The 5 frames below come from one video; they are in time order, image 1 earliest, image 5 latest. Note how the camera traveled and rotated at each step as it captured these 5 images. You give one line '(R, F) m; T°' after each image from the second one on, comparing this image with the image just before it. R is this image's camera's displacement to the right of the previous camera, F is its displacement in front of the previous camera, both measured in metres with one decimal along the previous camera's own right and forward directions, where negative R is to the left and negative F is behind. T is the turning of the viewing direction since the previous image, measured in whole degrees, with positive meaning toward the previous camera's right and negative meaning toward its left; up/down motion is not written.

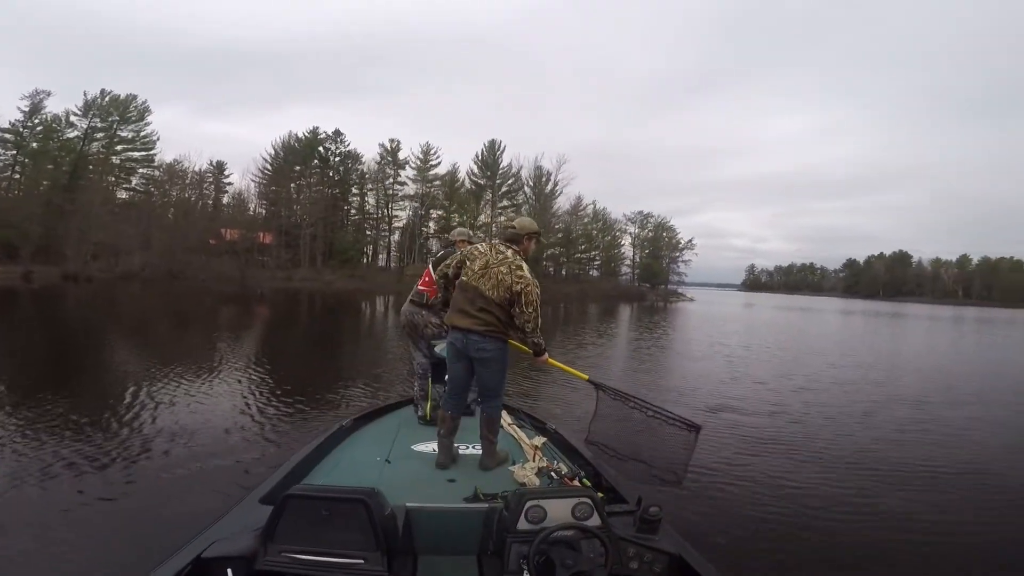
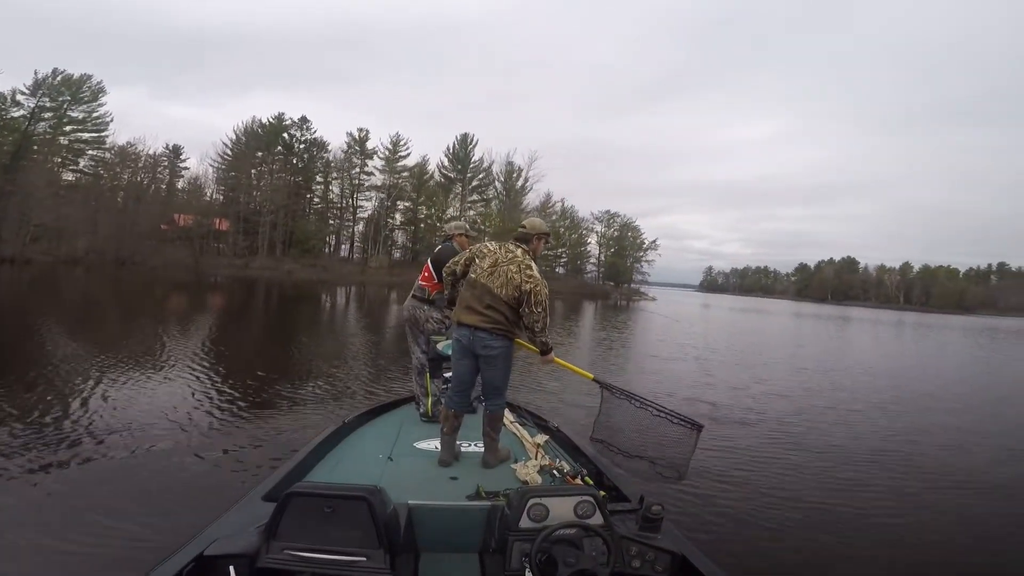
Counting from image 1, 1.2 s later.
(-0.7, 0.0) m; +1°
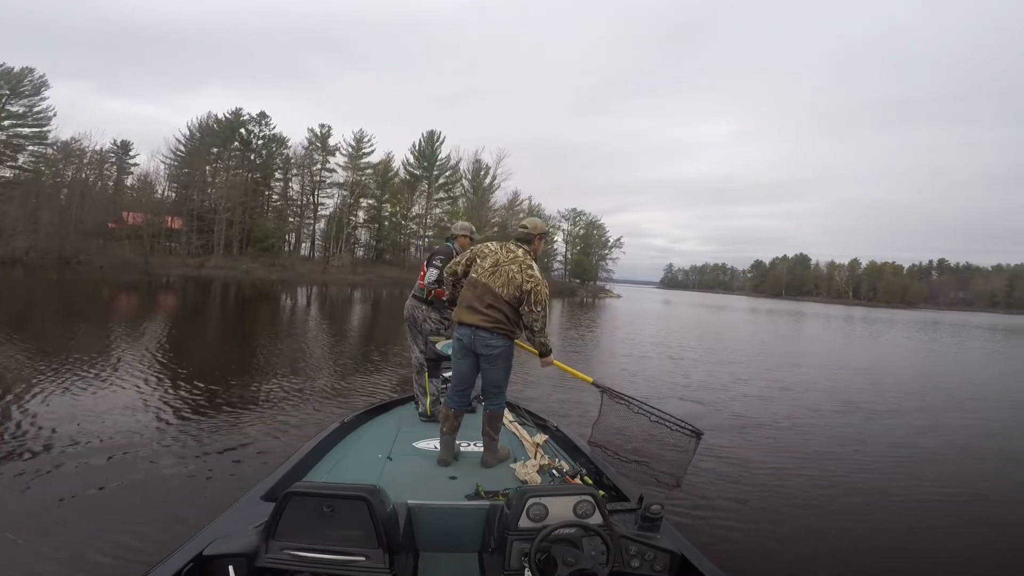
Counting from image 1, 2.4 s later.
(-0.6, 0.0) m; +2°
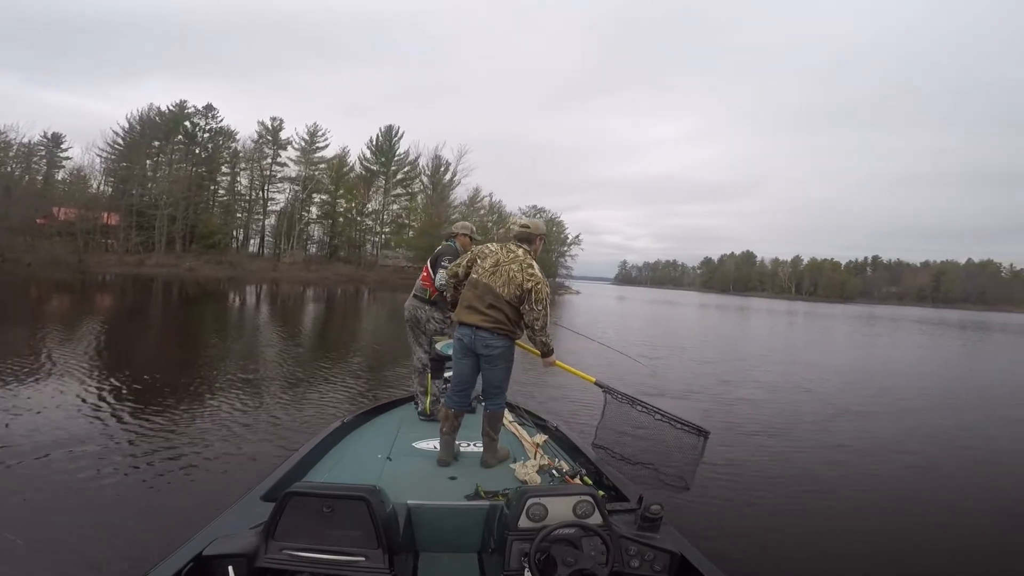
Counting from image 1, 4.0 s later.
(-0.8, 0.0) m; +2°
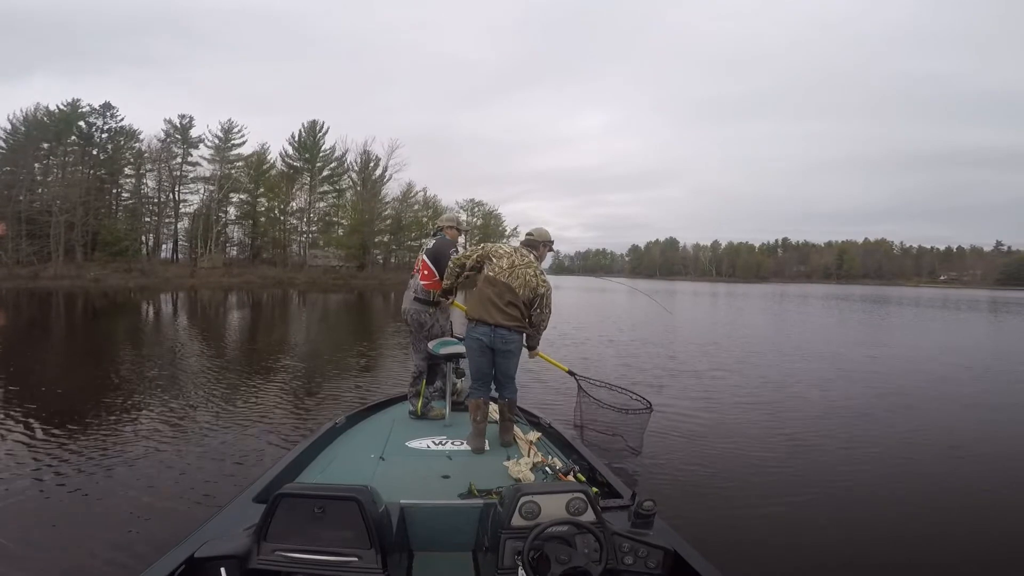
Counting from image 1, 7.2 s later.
(-1.1, +0.2) m; +5°
